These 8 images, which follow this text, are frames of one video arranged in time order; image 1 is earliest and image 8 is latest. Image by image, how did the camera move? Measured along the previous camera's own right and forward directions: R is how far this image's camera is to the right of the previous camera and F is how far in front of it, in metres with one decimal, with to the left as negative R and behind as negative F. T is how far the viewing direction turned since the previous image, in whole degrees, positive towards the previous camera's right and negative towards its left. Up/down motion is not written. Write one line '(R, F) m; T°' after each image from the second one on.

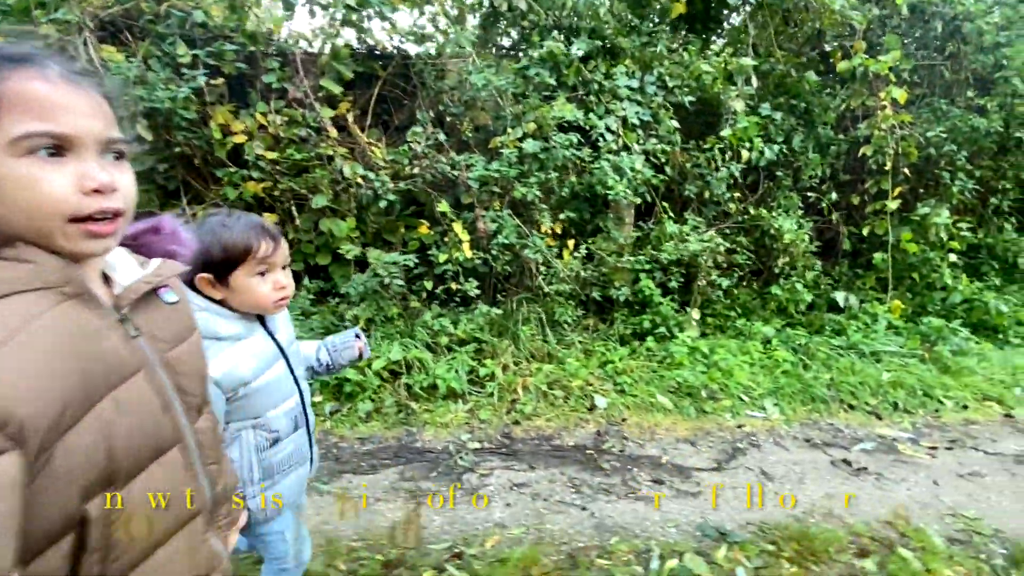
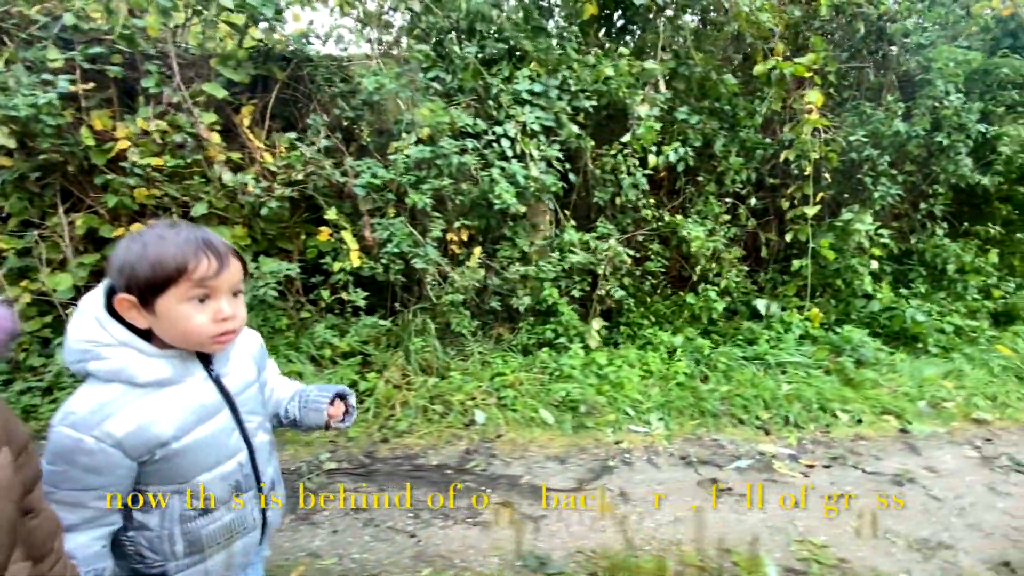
(+1.0, +0.1) m; 0°
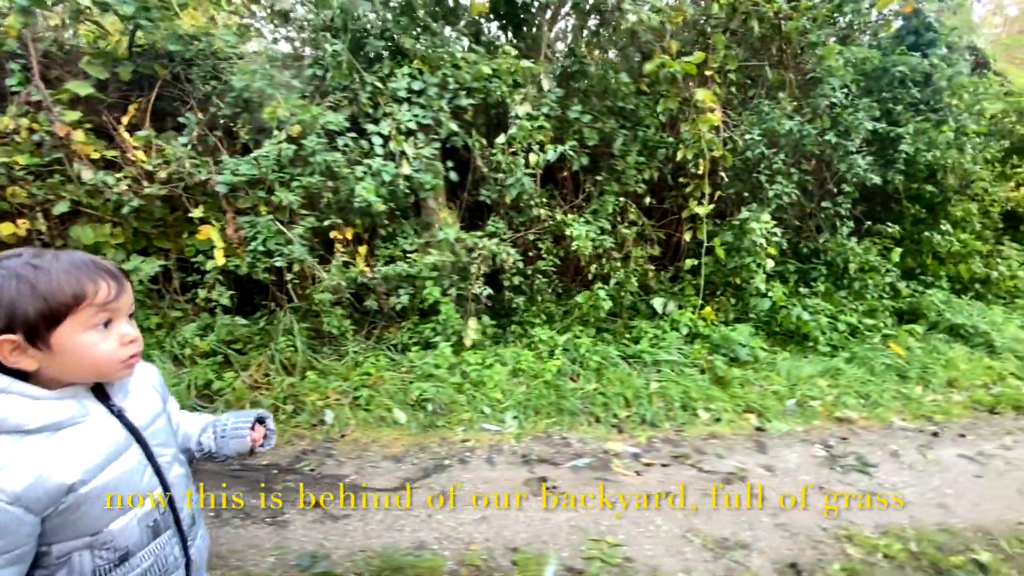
(+1.2, 0.0) m; 0°
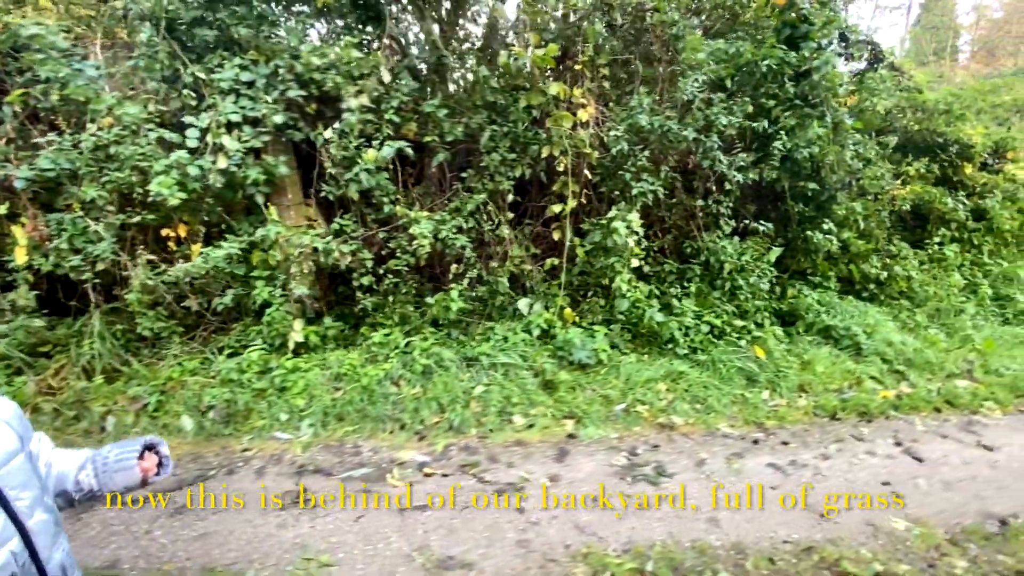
(+1.6, +0.2) m; 0°
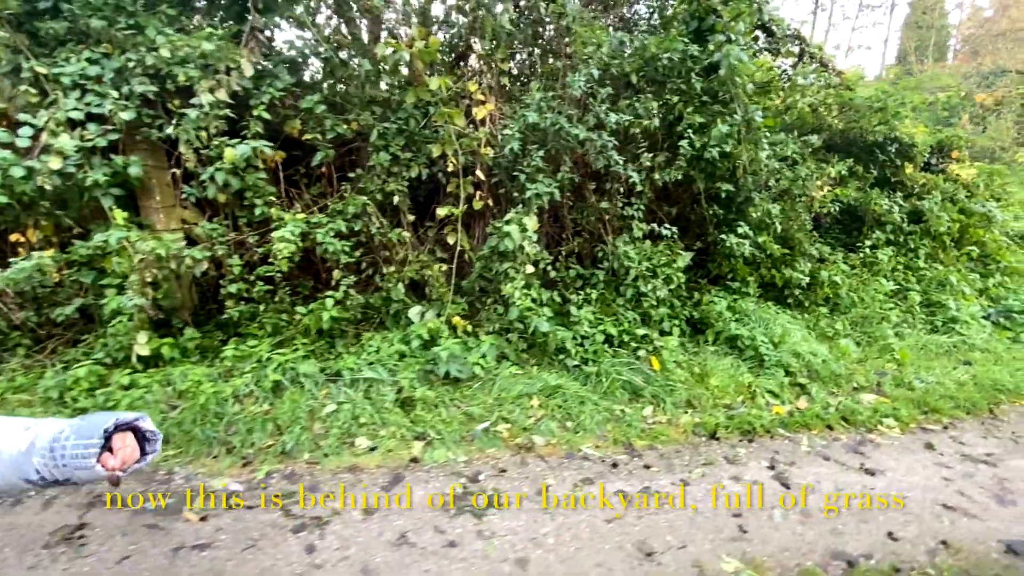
(+1.2, +0.3) m; 0°
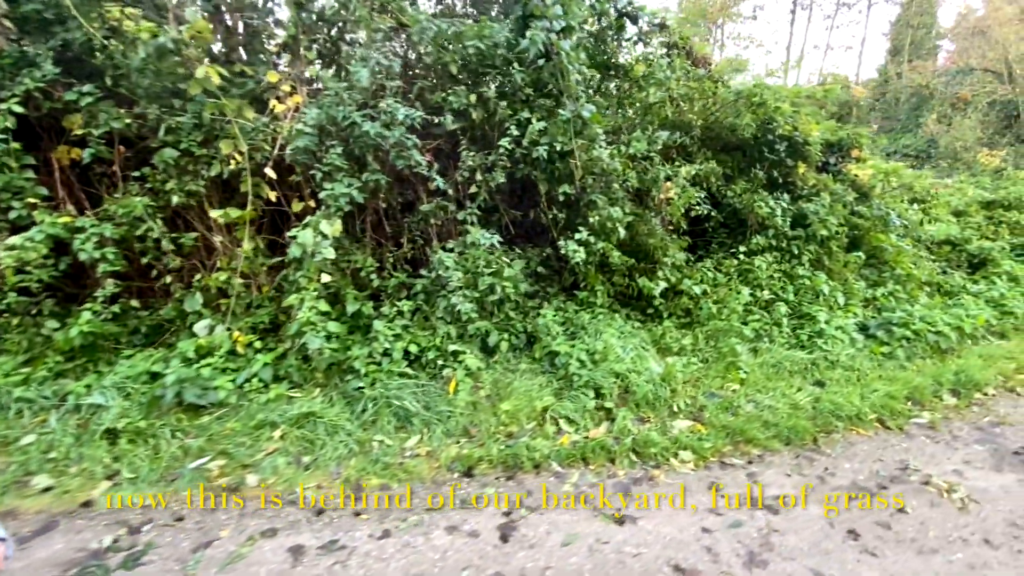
(+2.0, +0.5) m; 0°
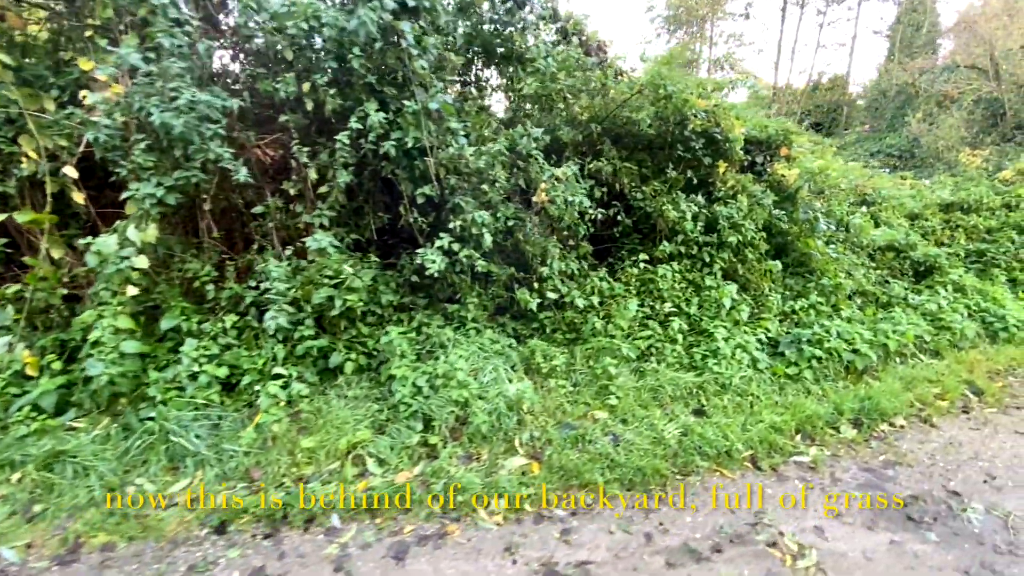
(+1.5, +0.5) m; -1°
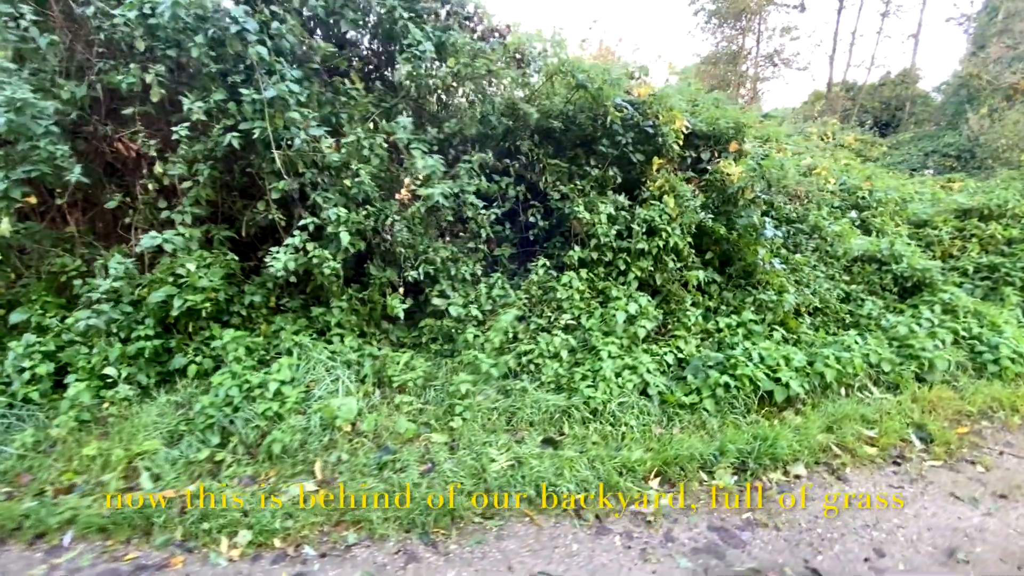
(+1.7, +0.5) m; -6°
